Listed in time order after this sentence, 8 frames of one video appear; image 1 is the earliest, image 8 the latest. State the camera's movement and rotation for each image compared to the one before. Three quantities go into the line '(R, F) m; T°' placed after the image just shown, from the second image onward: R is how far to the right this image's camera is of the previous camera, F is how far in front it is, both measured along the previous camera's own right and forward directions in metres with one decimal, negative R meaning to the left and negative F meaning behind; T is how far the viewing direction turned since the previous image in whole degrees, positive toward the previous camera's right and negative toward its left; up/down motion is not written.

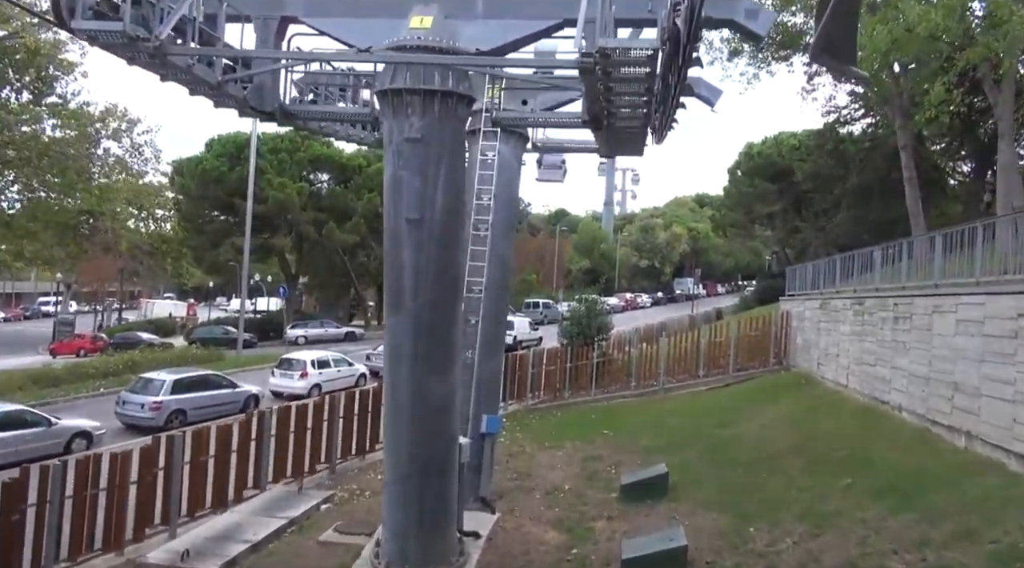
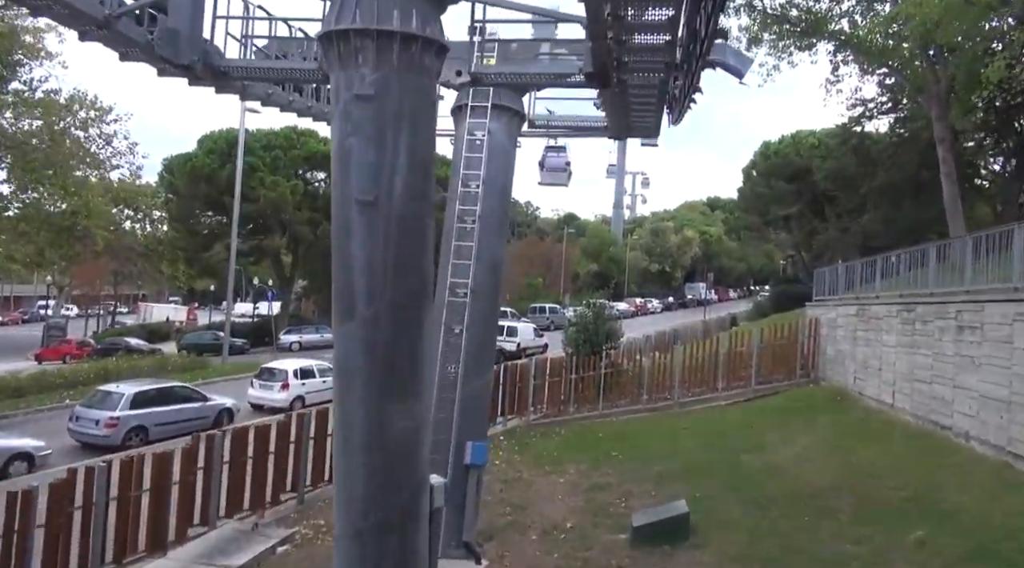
(+0.2, +1.9) m; -1°
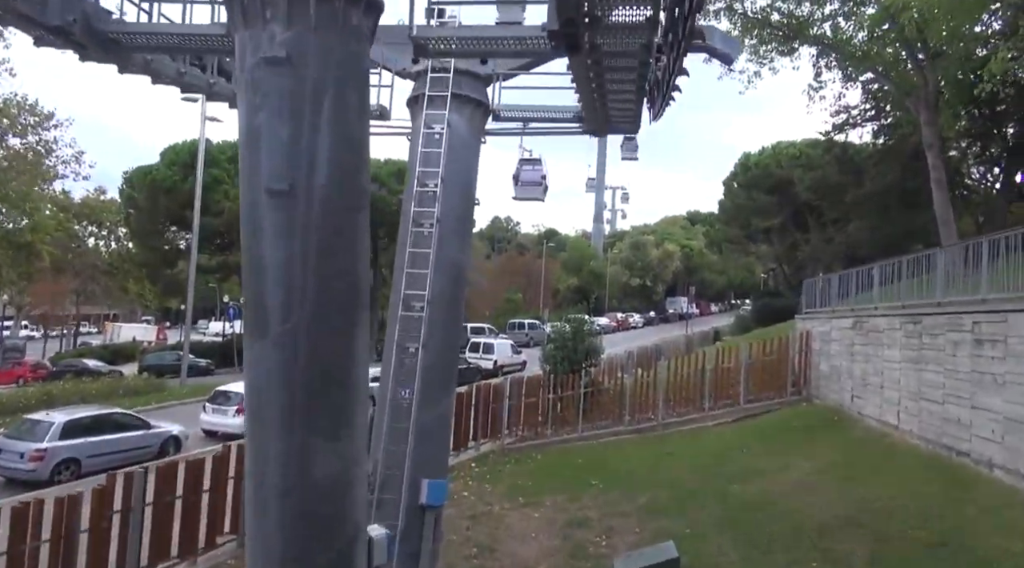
(+0.2, +1.3) m; +1°
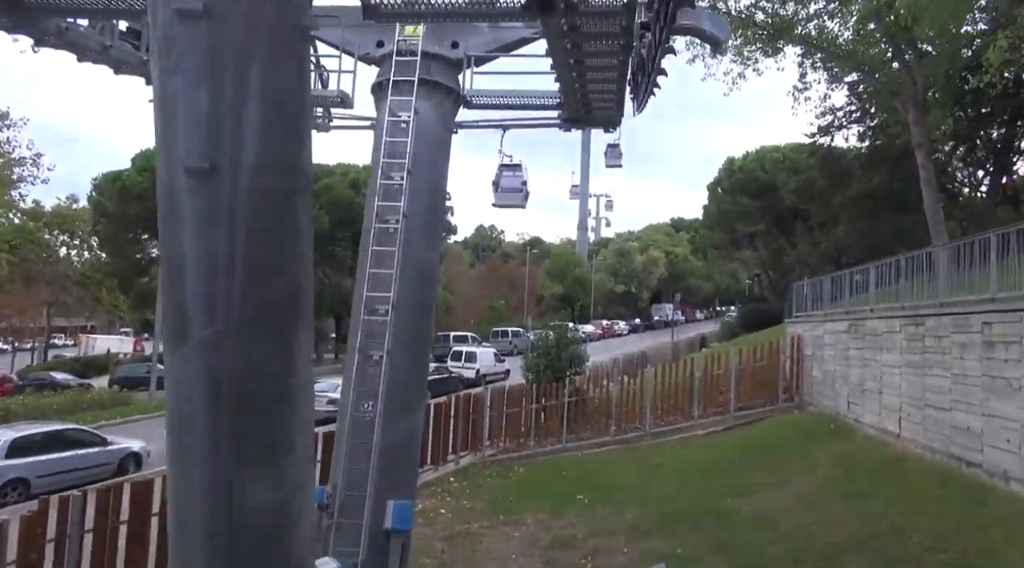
(+0.1, +0.8) m; +1°
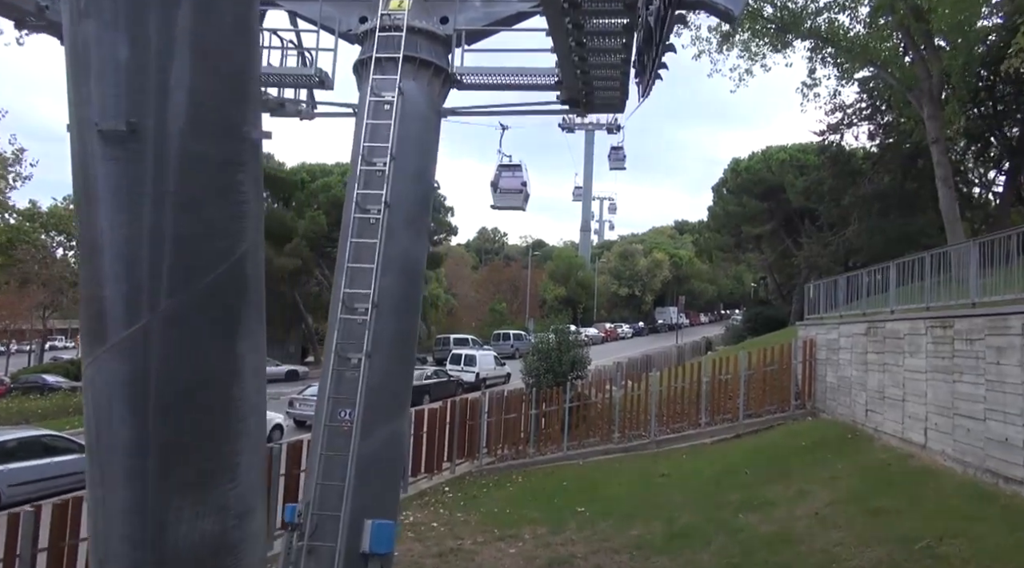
(+0.1, +0.8) m; 0°
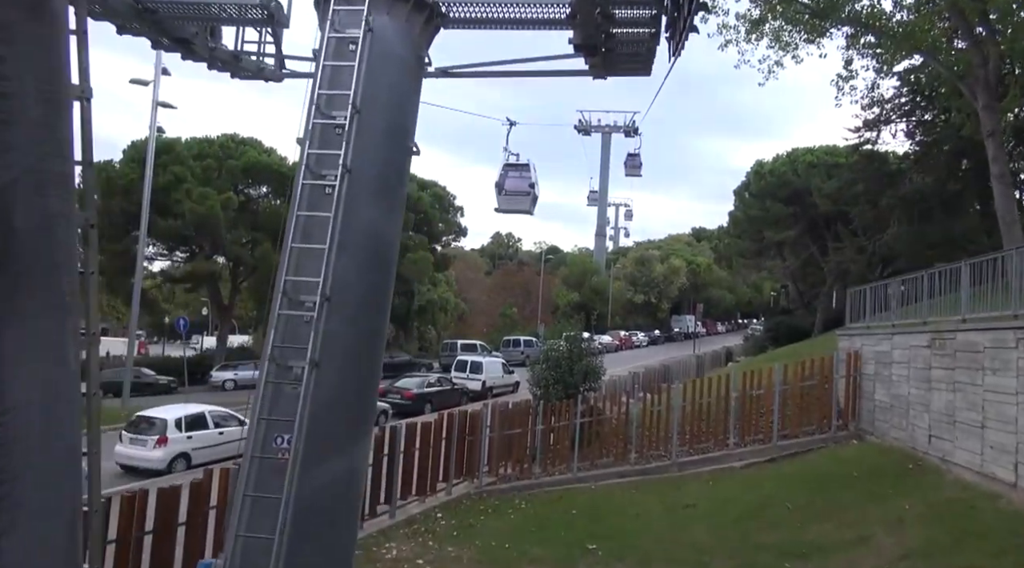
(+0.1, +1.8) m; -1°
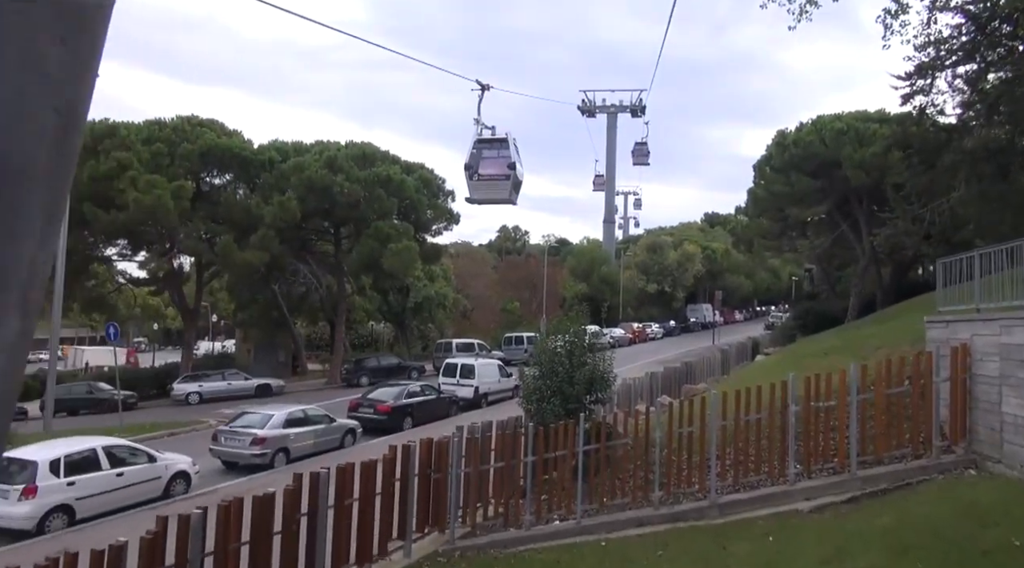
(+0.5, +4.0) m; -1°
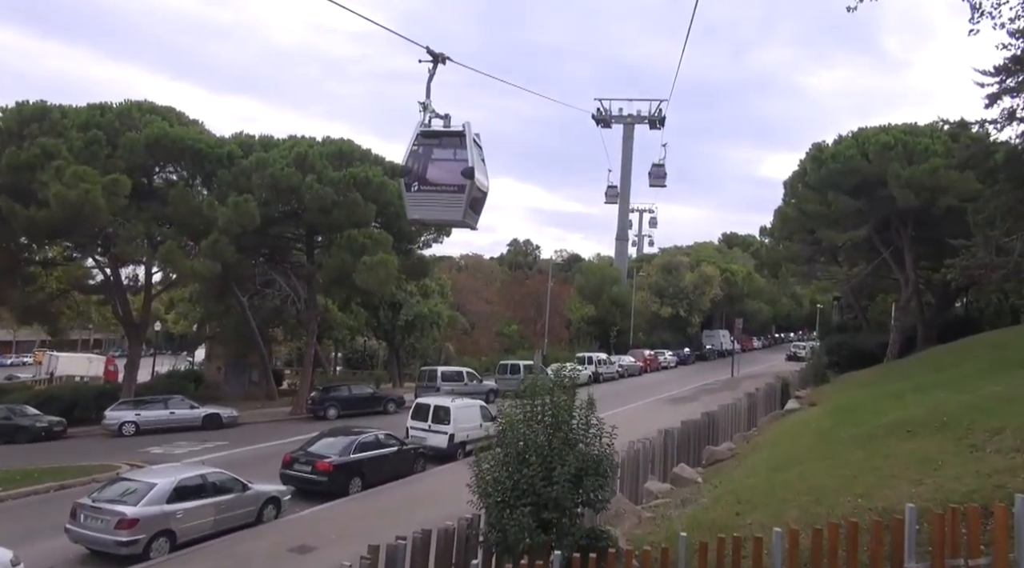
(+0.6, +4.4) m; -1°
